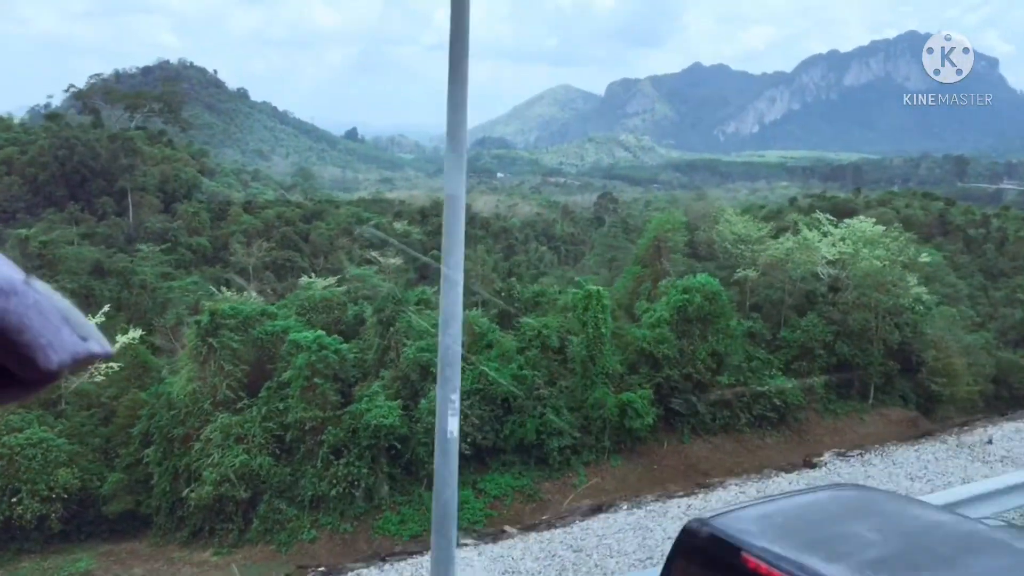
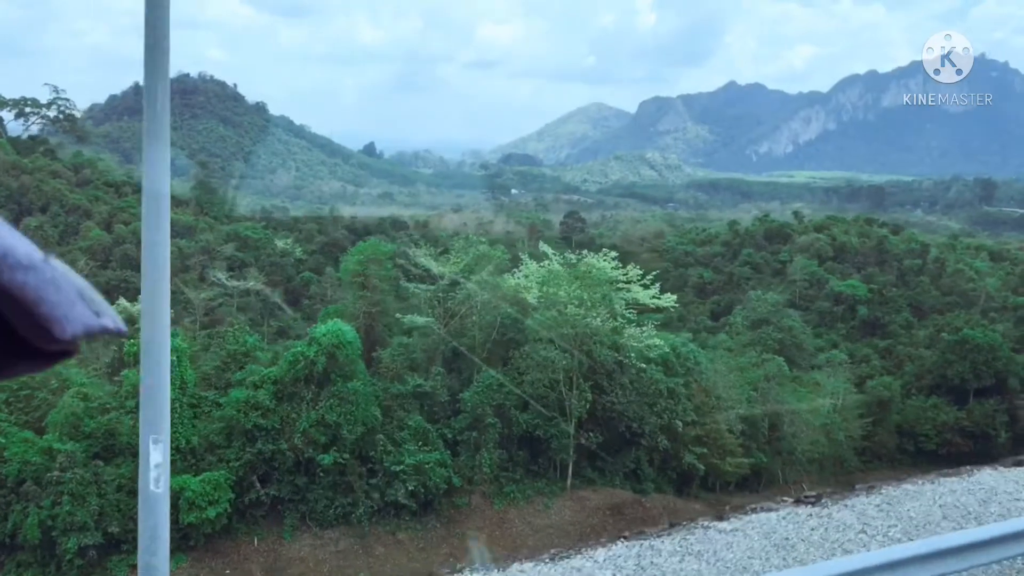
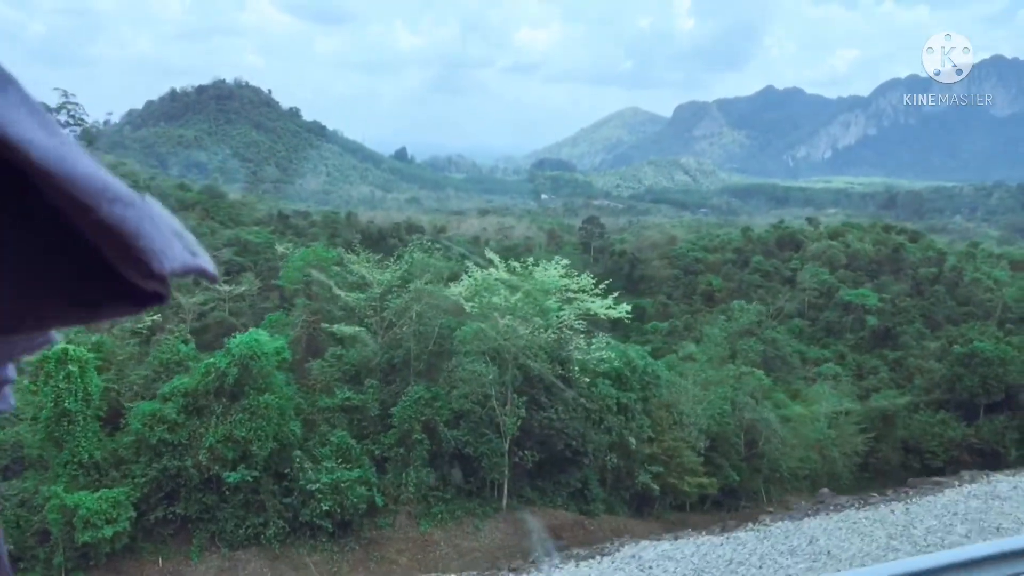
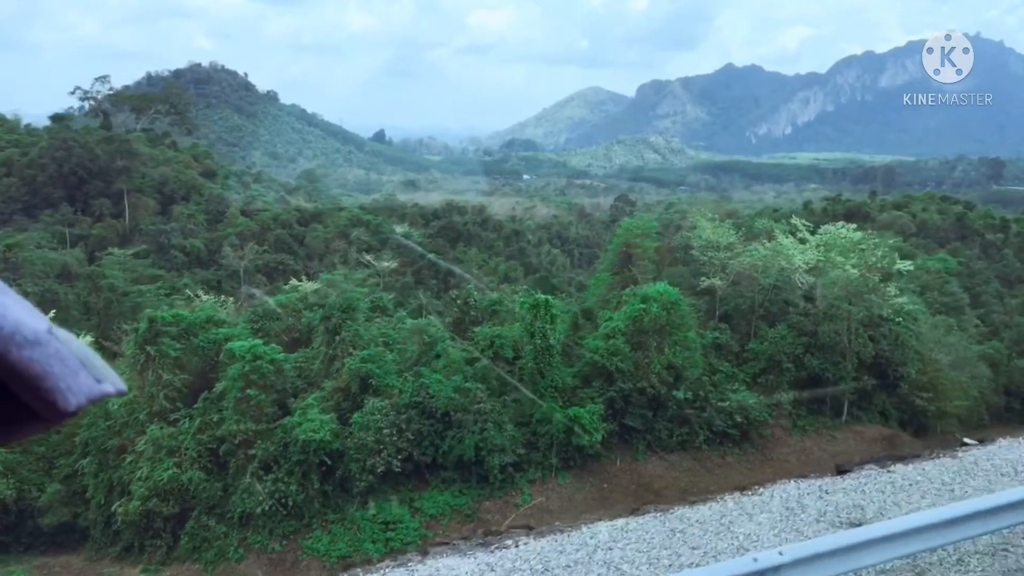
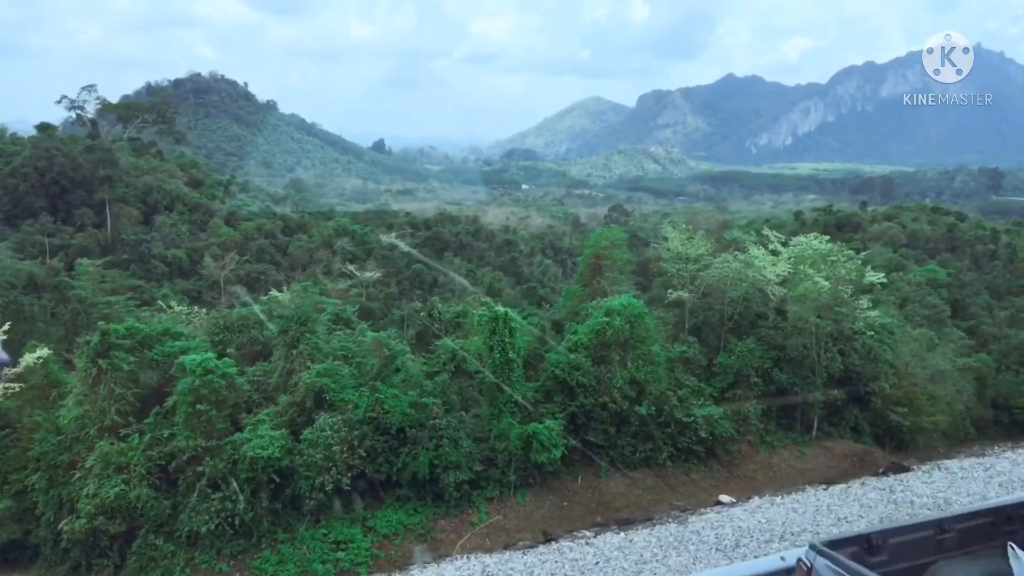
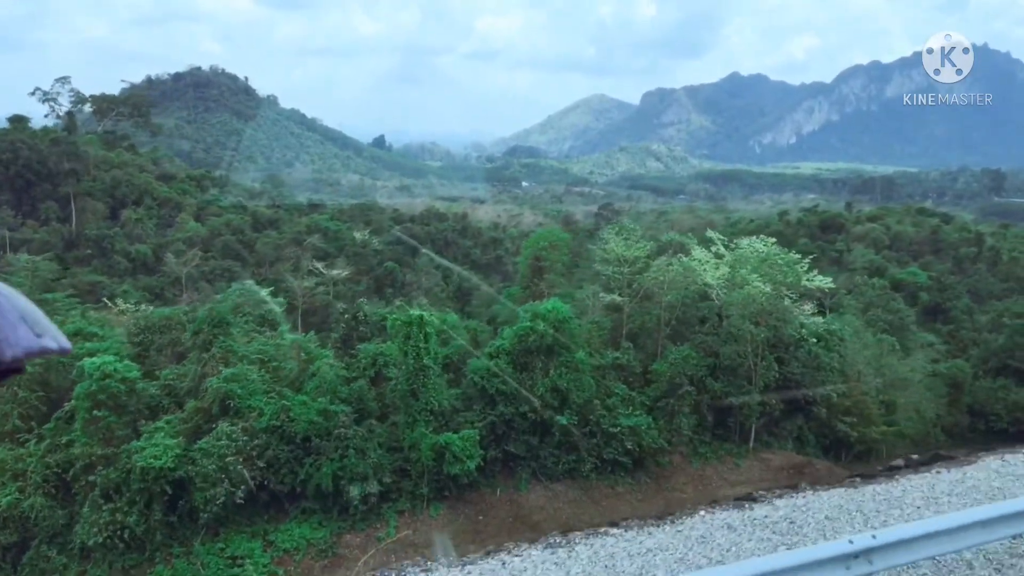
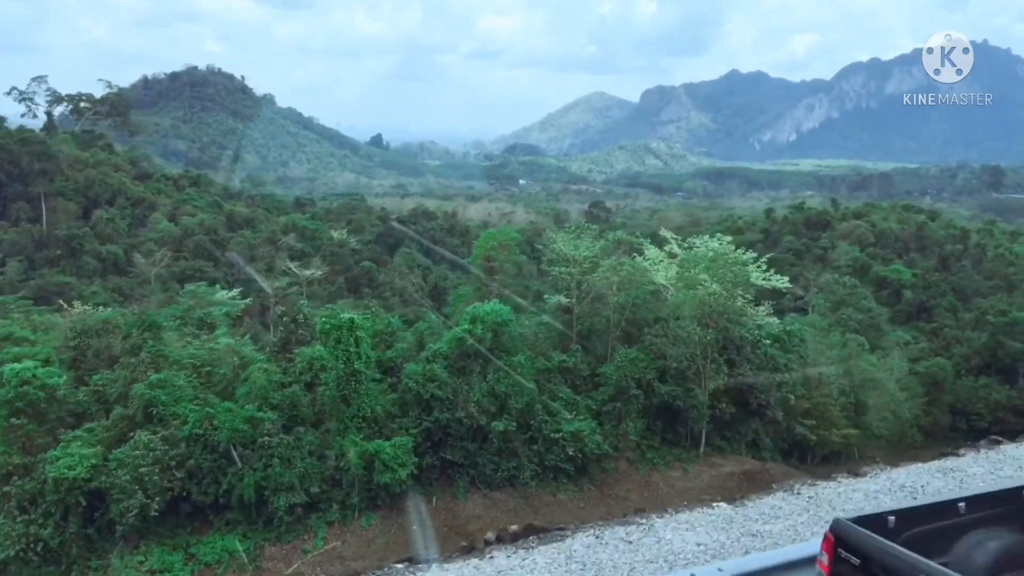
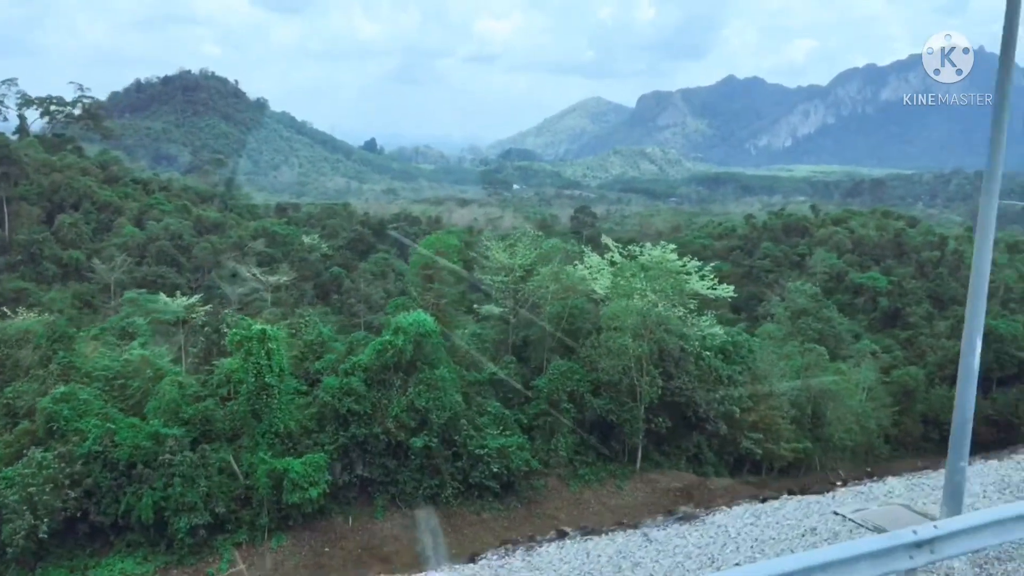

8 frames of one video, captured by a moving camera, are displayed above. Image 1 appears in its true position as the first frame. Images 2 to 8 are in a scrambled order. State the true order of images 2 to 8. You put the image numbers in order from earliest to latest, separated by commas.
4, 5, 6, 7, 8, 2, 3
